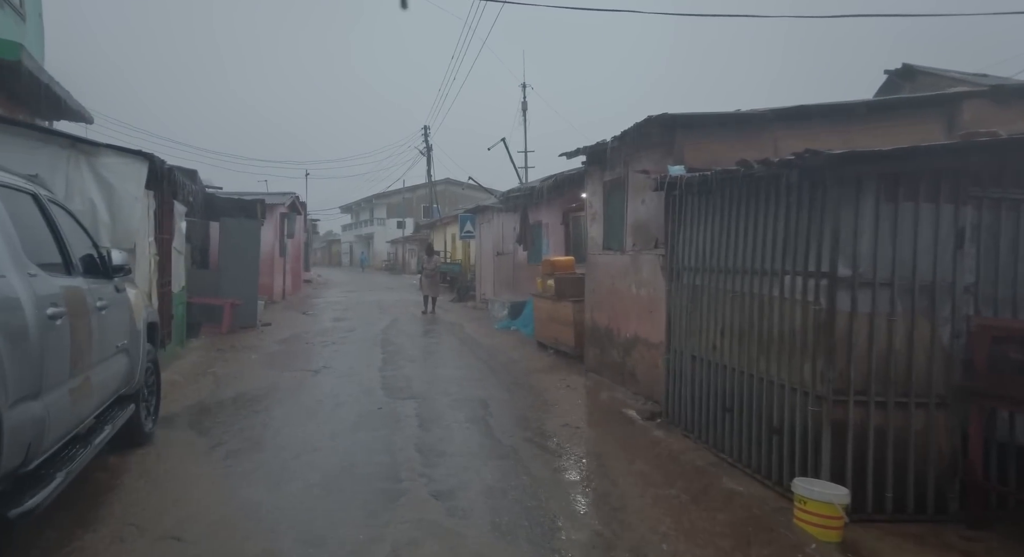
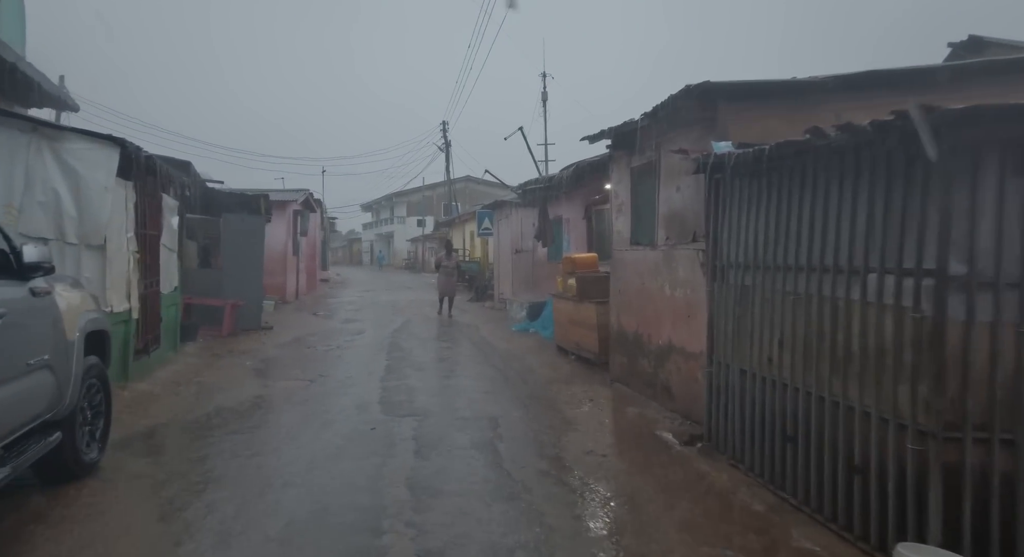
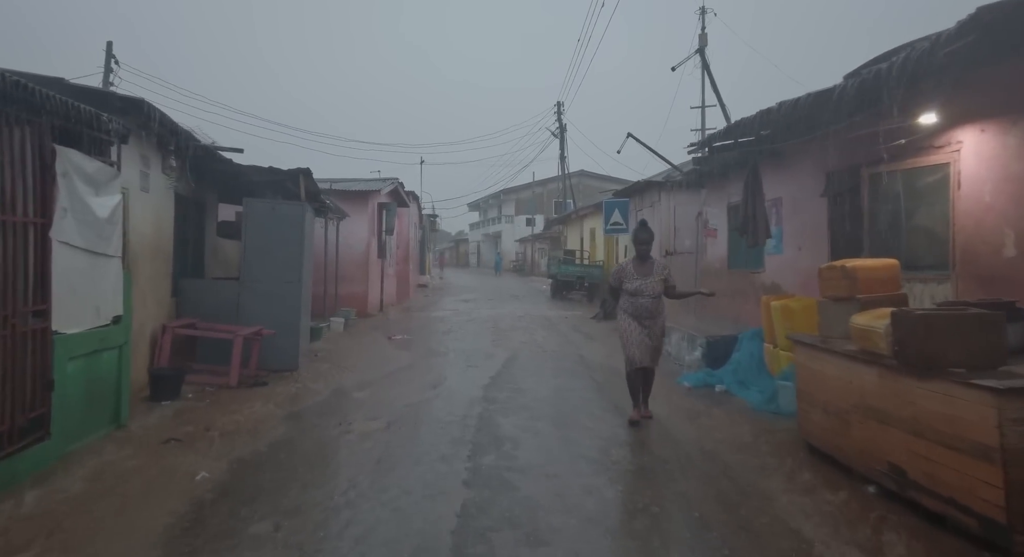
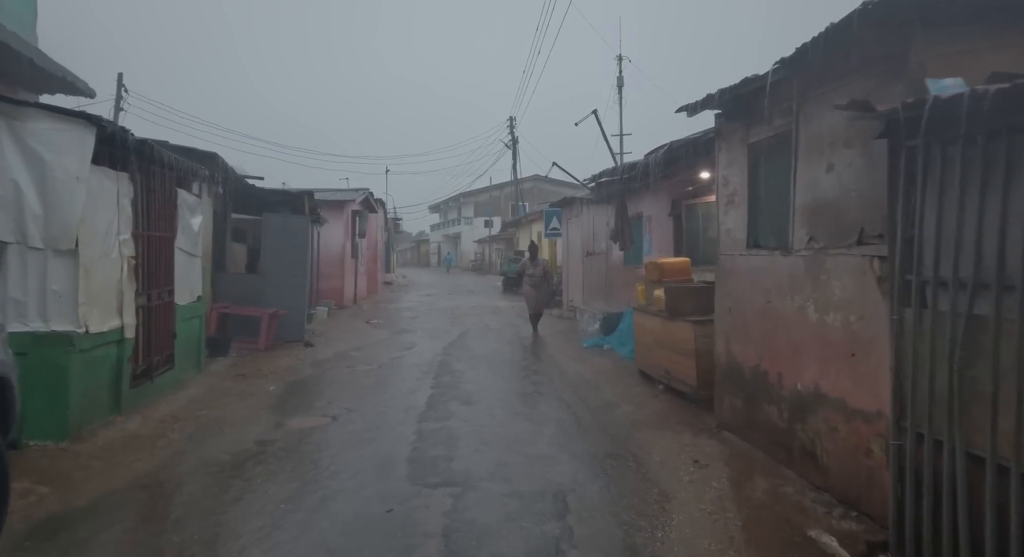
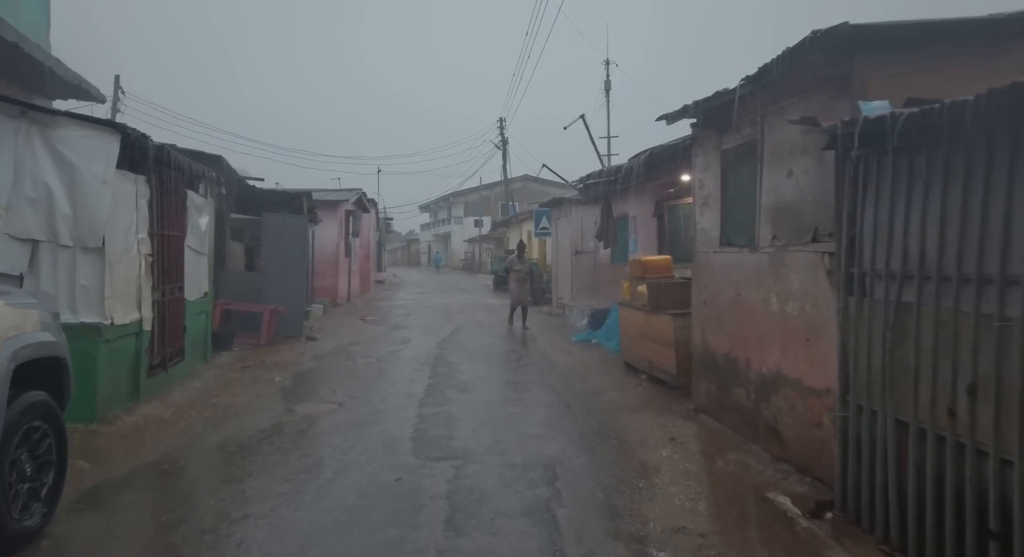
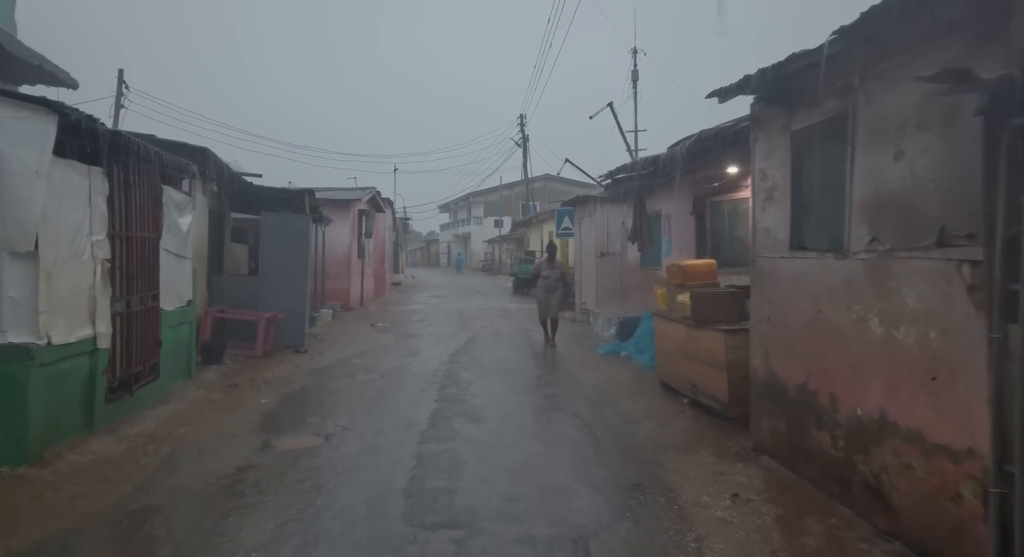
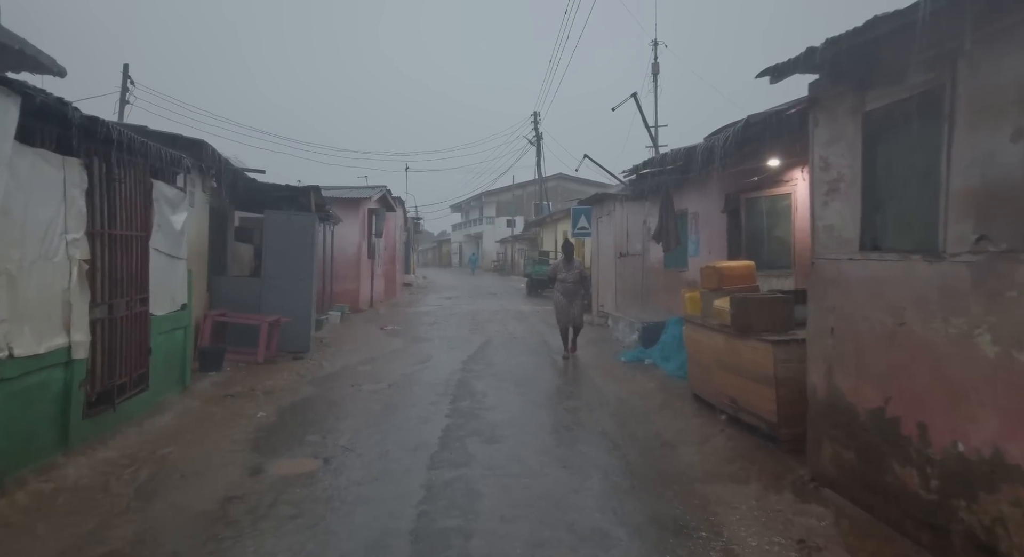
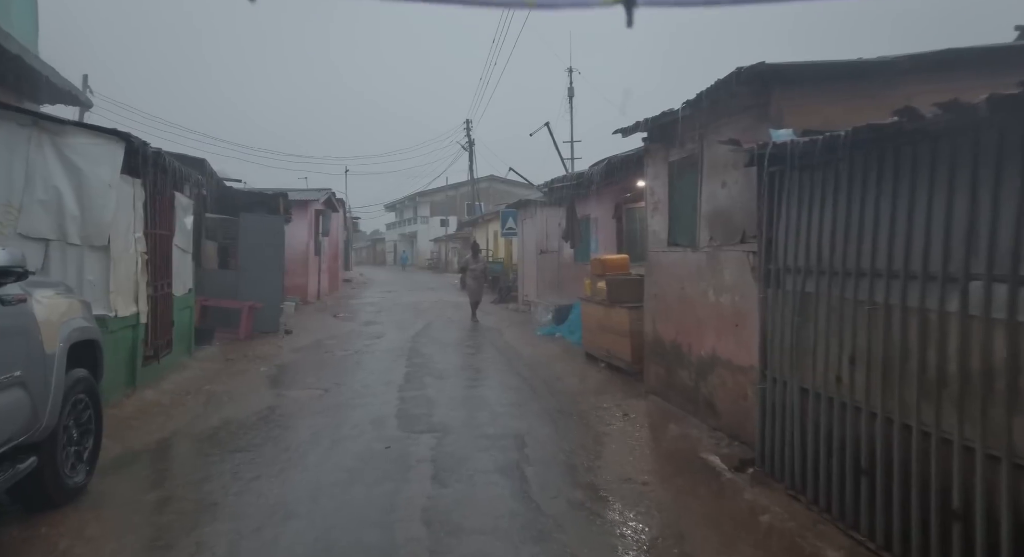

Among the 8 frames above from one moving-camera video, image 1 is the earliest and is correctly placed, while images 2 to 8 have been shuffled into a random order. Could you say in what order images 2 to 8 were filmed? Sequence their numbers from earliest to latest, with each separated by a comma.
2, 8, 5, 4, 6, 7, 3
